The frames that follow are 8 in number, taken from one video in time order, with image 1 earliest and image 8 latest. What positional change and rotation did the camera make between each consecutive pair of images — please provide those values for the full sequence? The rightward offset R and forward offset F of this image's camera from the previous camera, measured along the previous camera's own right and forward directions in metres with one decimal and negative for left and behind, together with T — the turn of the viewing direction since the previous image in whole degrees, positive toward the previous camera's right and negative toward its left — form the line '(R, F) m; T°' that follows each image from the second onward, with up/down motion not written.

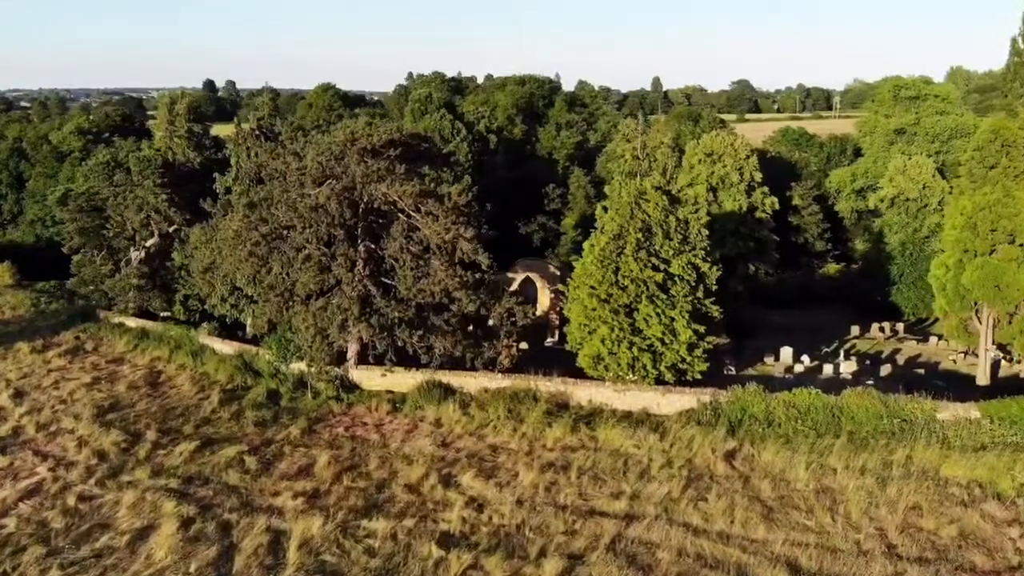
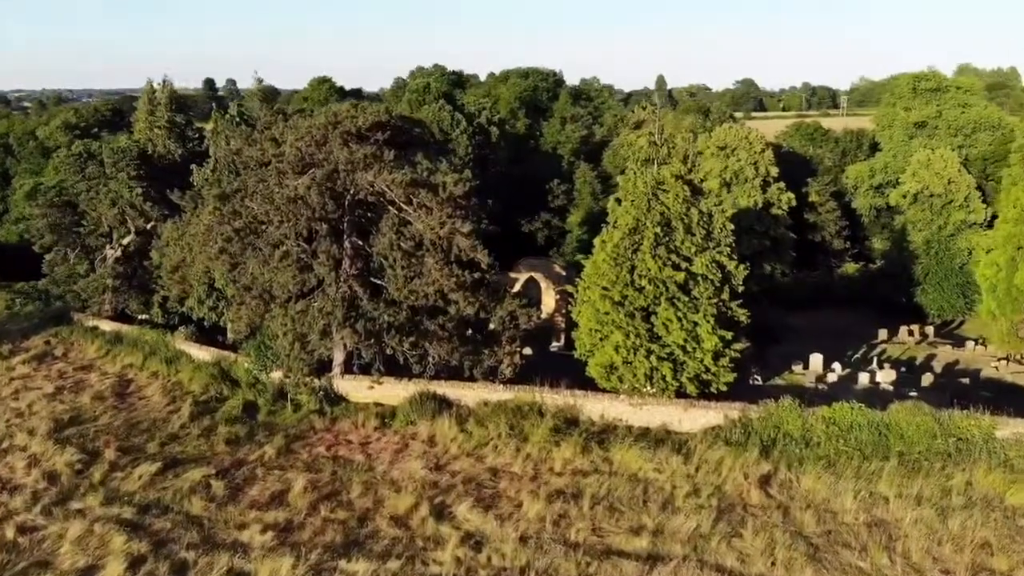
(0.0, +2.3) m; 0°
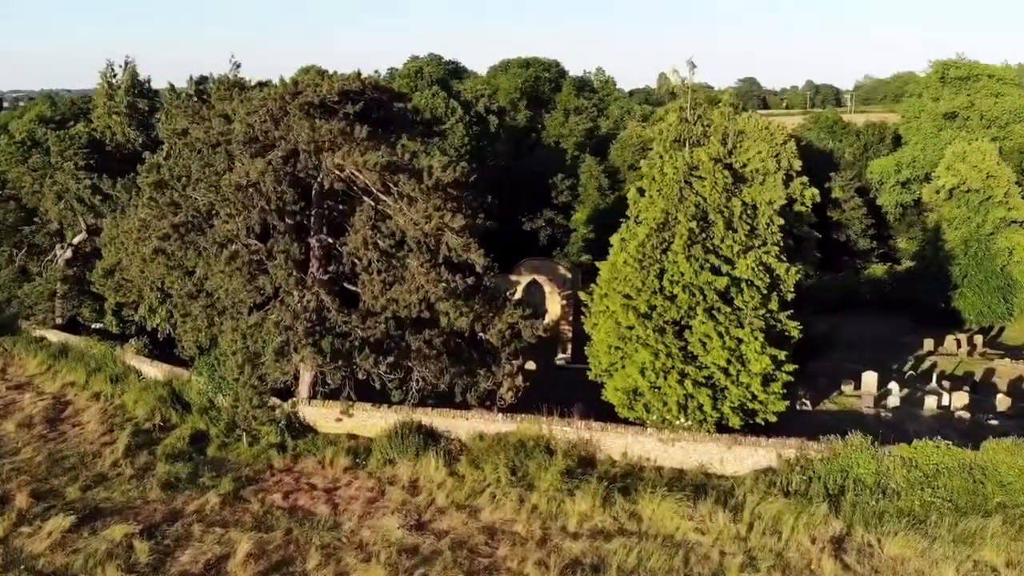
(0.0, +3.5) m; 0°
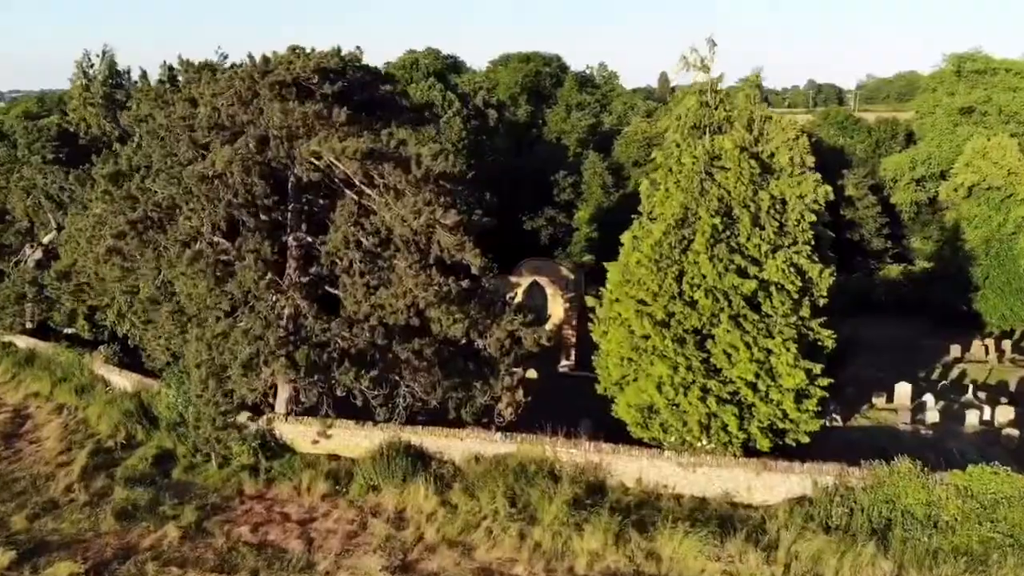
(0.0, +1.7) m; 0°
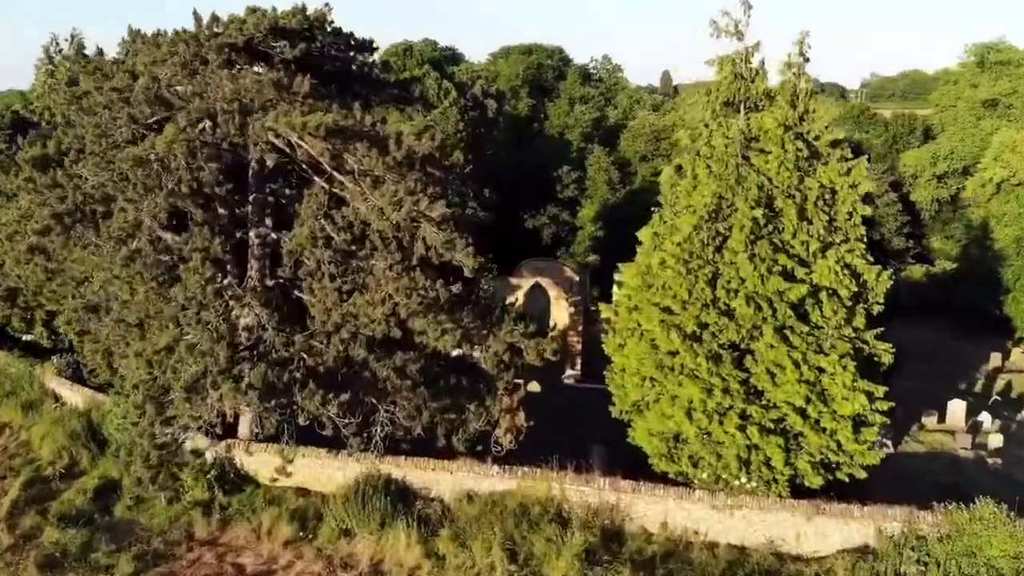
(0.0, +2.2) m; 0°
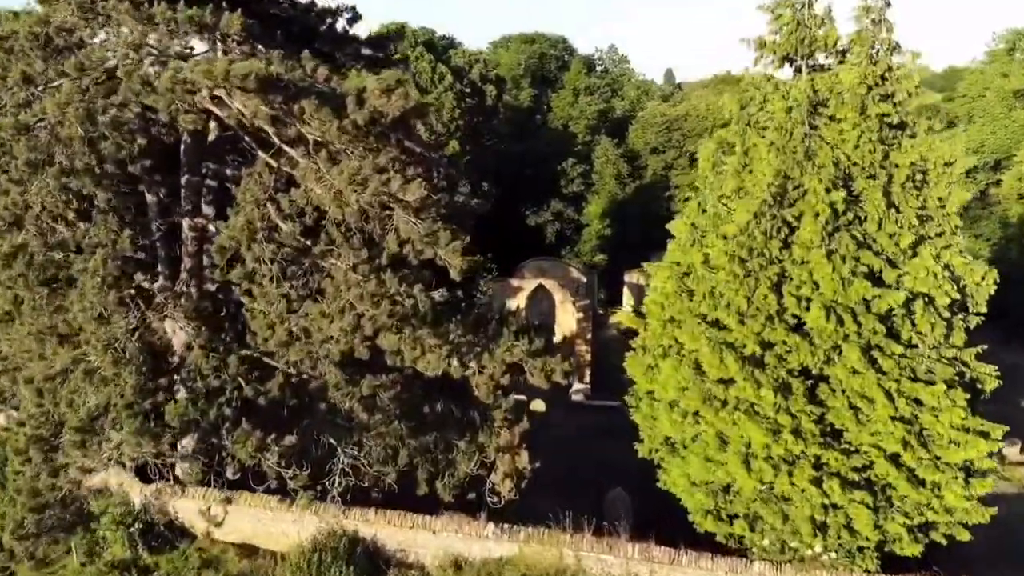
(0.0, +2.6) m; 0°
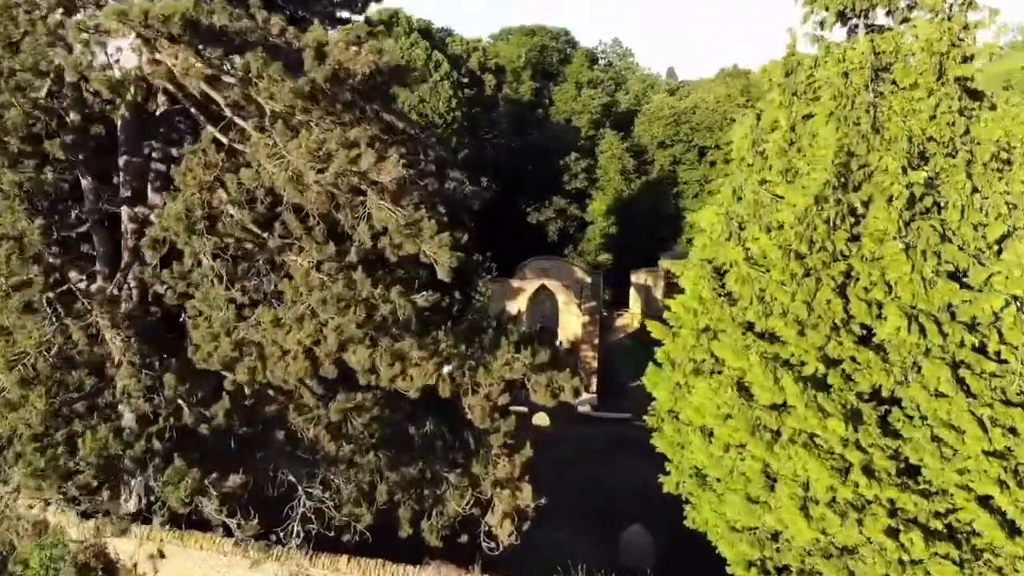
(0.0, +1.6) m; 0°
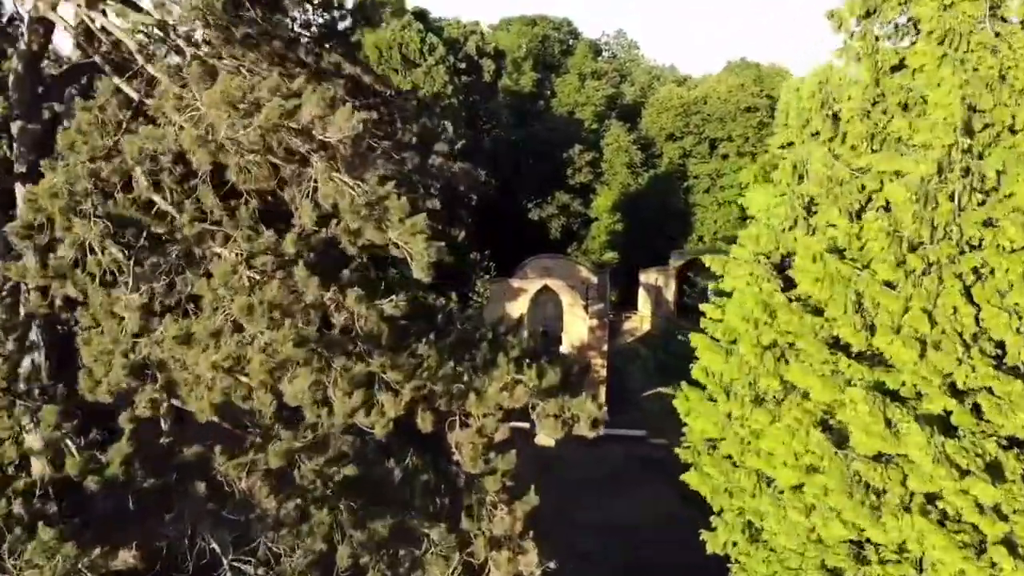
(0.0, +1.9) m; 0°
